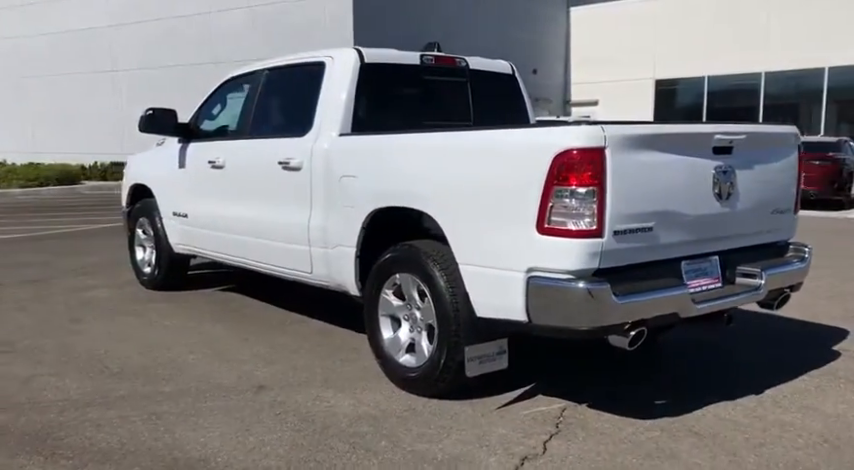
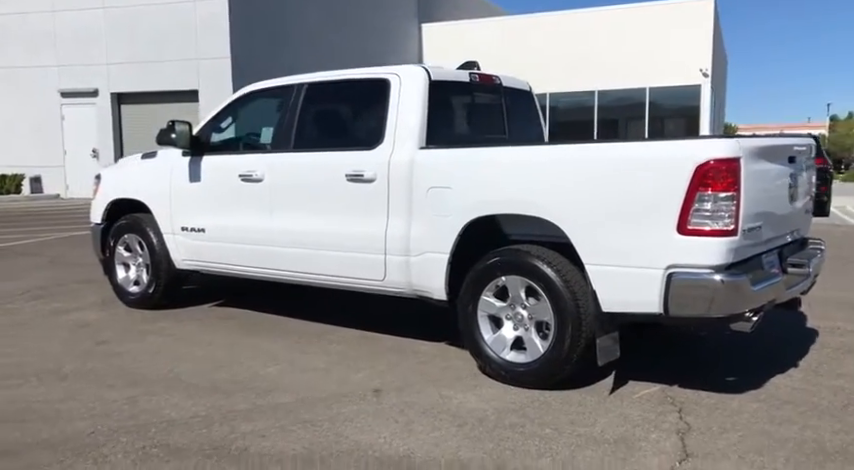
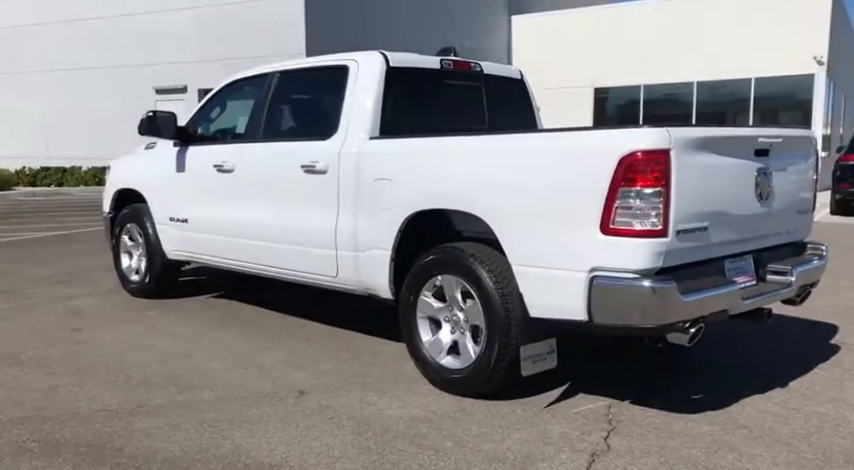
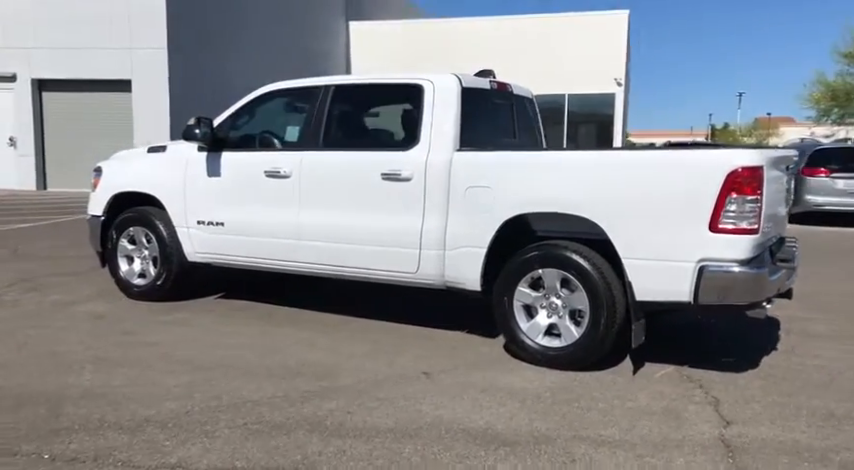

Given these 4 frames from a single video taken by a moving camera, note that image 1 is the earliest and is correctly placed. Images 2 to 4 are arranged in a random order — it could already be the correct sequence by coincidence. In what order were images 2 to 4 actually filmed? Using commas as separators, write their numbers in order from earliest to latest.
3, 2, 4
